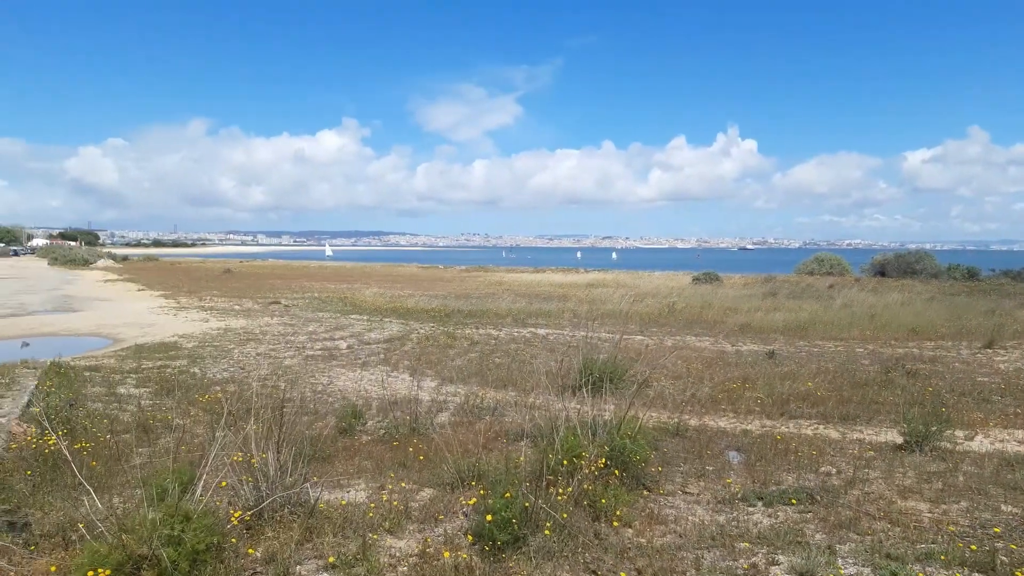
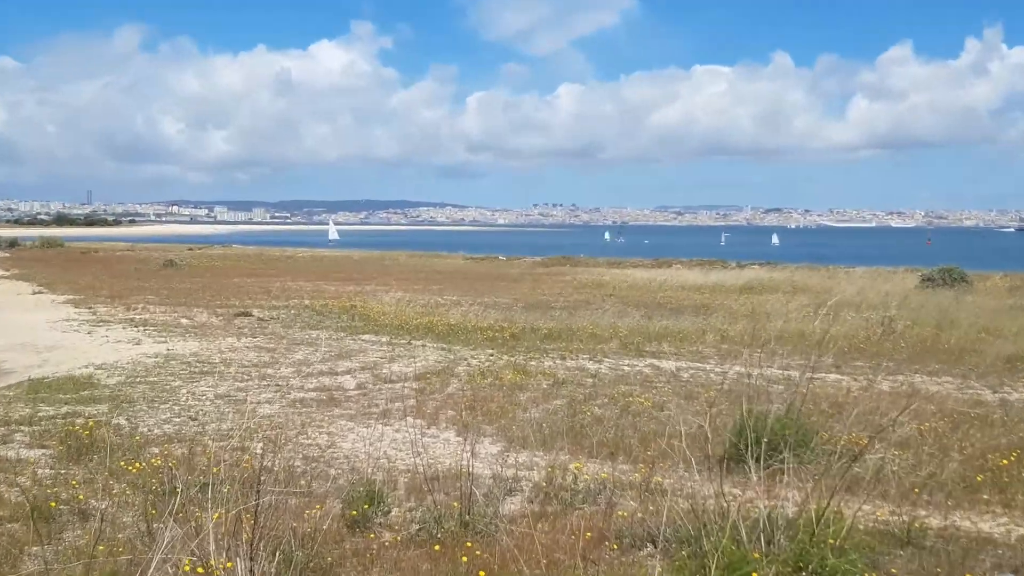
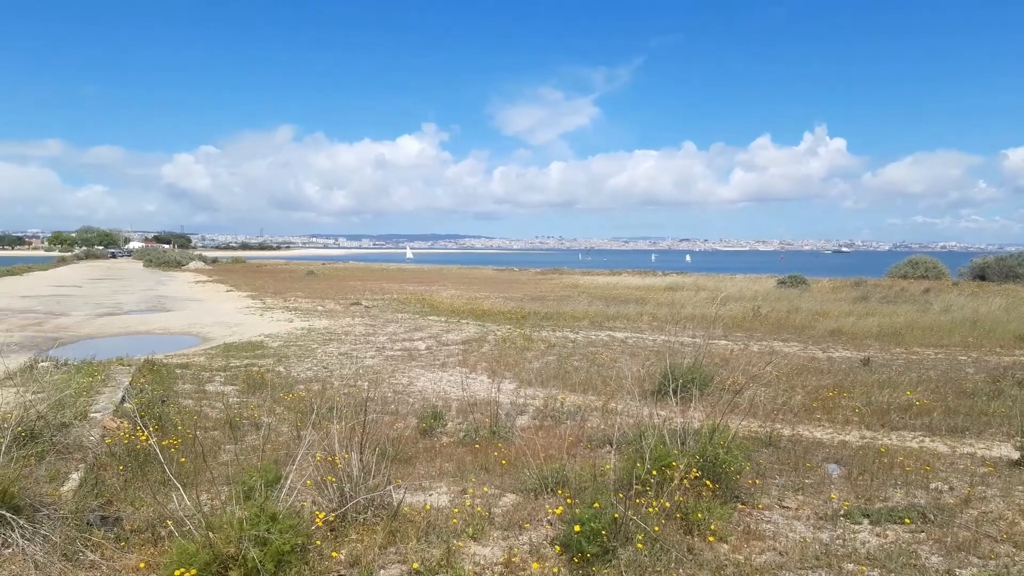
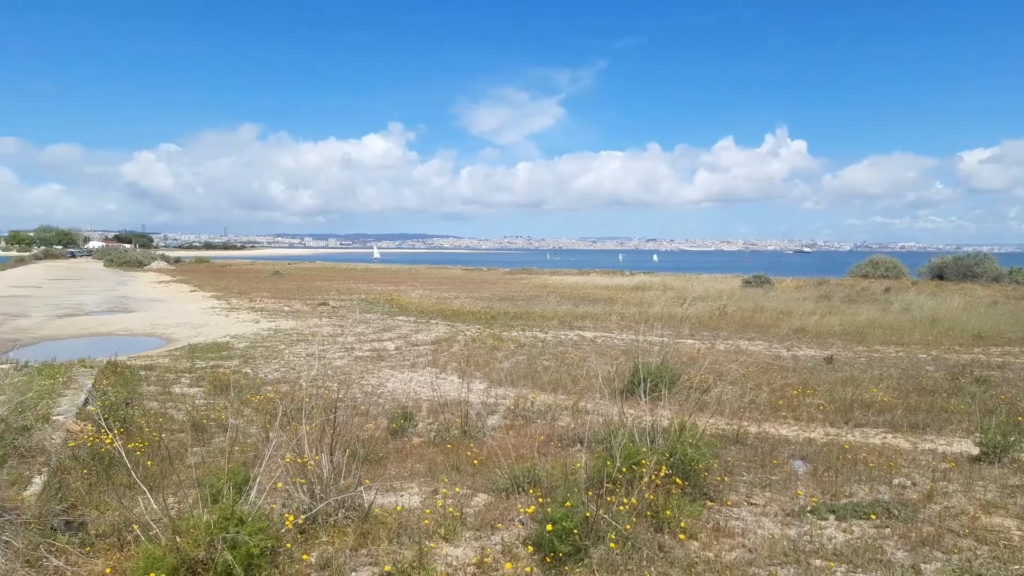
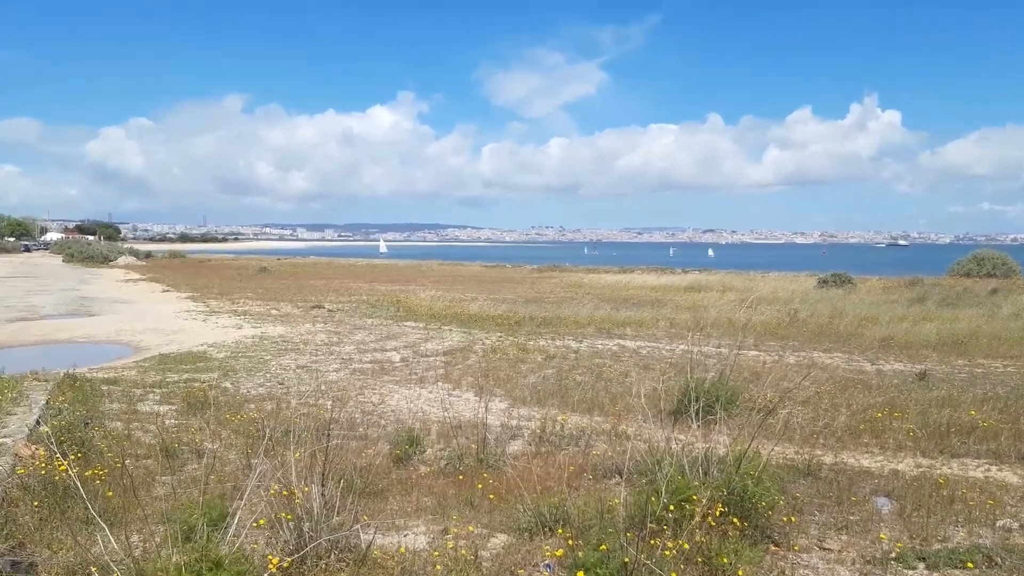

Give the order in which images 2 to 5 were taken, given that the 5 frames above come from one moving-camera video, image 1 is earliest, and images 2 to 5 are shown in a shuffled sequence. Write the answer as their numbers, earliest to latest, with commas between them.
4, 3, 5, 2
